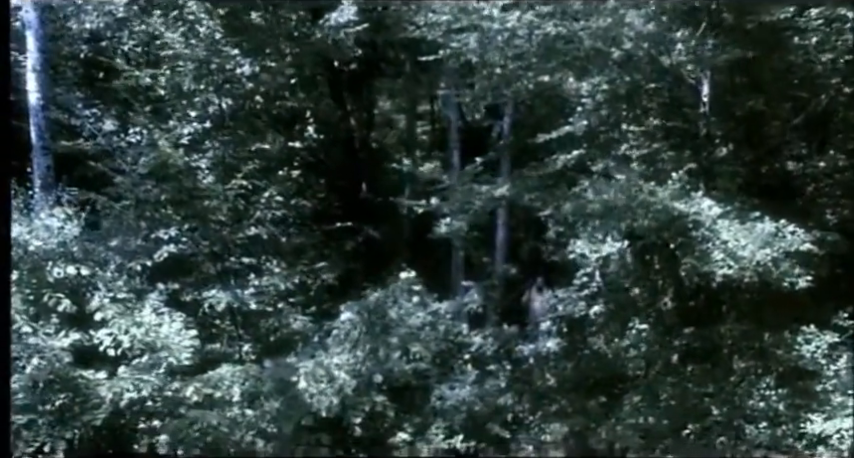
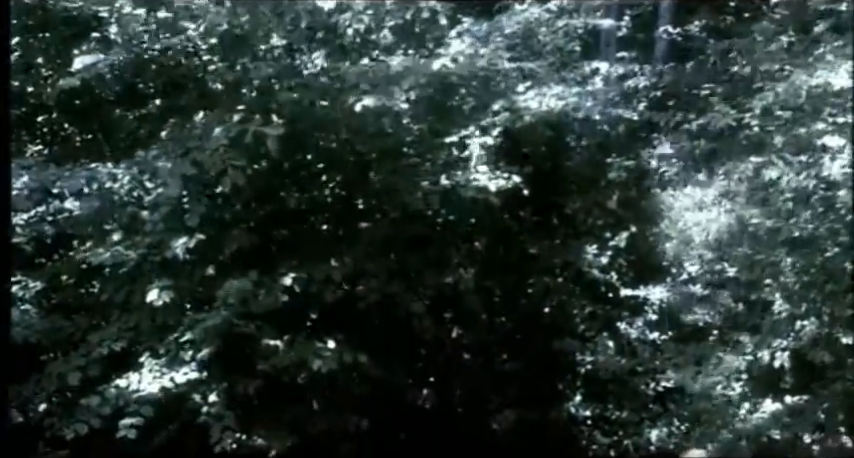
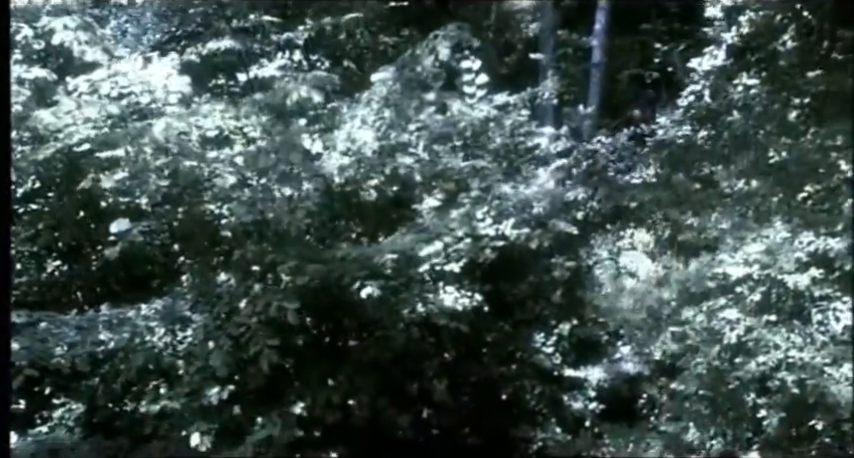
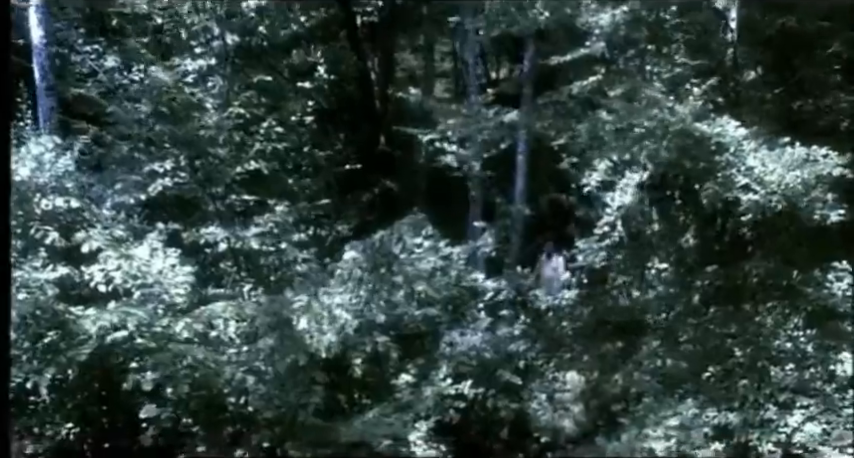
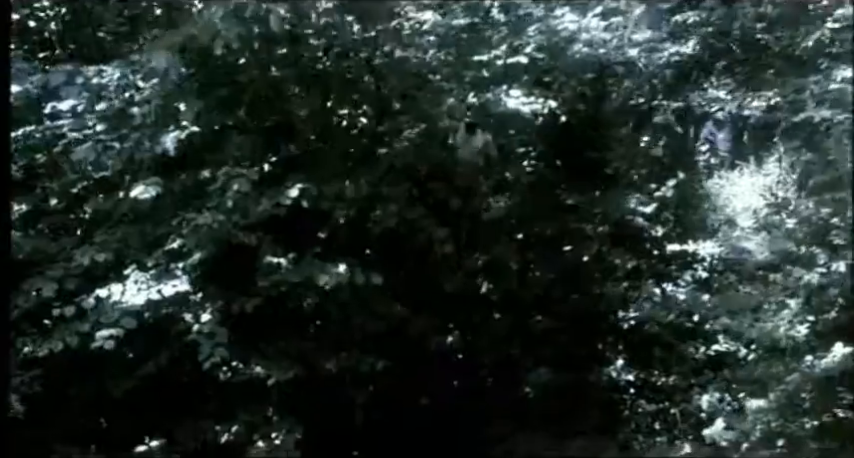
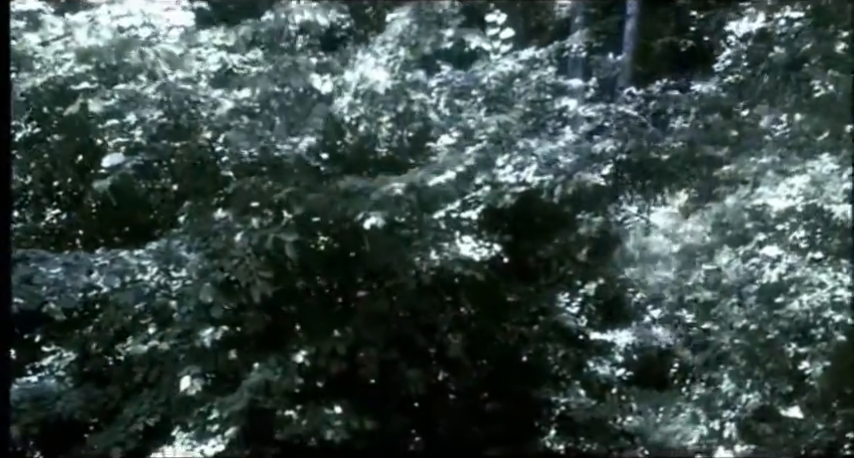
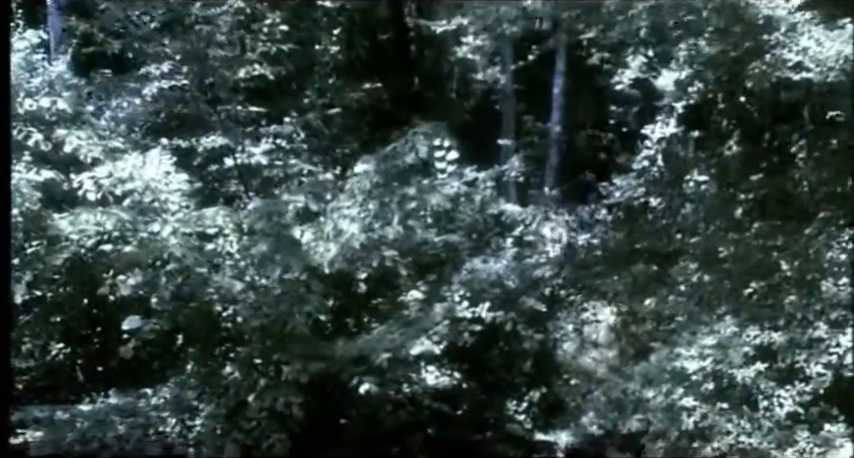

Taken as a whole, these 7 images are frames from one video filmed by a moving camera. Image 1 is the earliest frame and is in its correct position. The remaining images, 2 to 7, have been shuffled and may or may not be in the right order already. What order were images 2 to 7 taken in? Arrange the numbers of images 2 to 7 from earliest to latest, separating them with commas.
4, 7, 3, 6, 2, 5
